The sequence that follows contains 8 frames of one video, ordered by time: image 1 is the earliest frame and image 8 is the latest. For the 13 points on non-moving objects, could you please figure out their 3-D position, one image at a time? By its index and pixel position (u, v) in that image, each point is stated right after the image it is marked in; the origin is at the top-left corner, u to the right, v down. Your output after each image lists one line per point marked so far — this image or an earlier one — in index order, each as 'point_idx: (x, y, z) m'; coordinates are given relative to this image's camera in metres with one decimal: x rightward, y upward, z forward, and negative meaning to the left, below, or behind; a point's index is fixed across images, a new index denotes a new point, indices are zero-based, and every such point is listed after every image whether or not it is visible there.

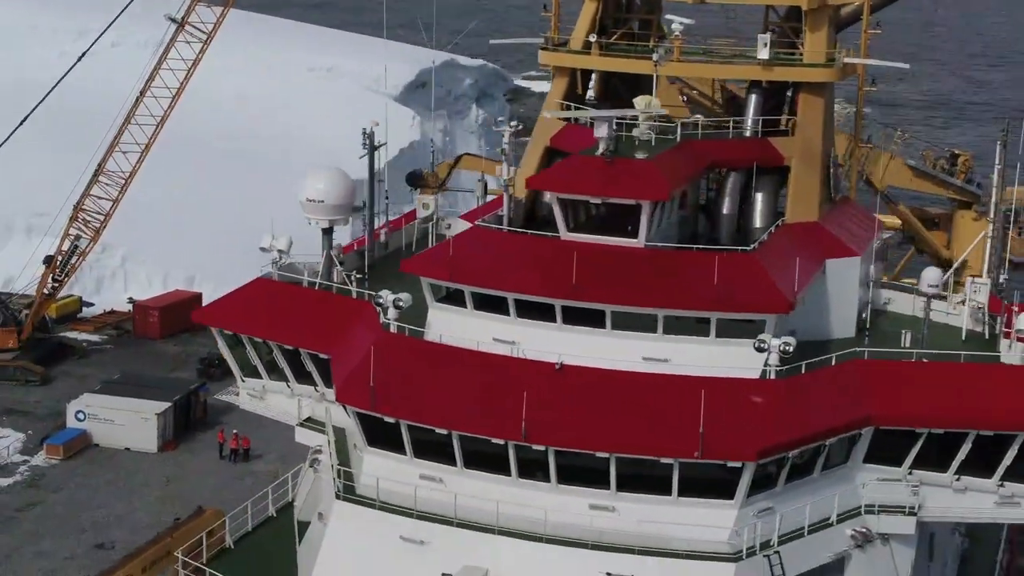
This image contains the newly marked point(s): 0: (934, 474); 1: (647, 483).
0: (+3.7, -1.7, +14.9) m
1: (+1.1, -1.6, +13.8) m
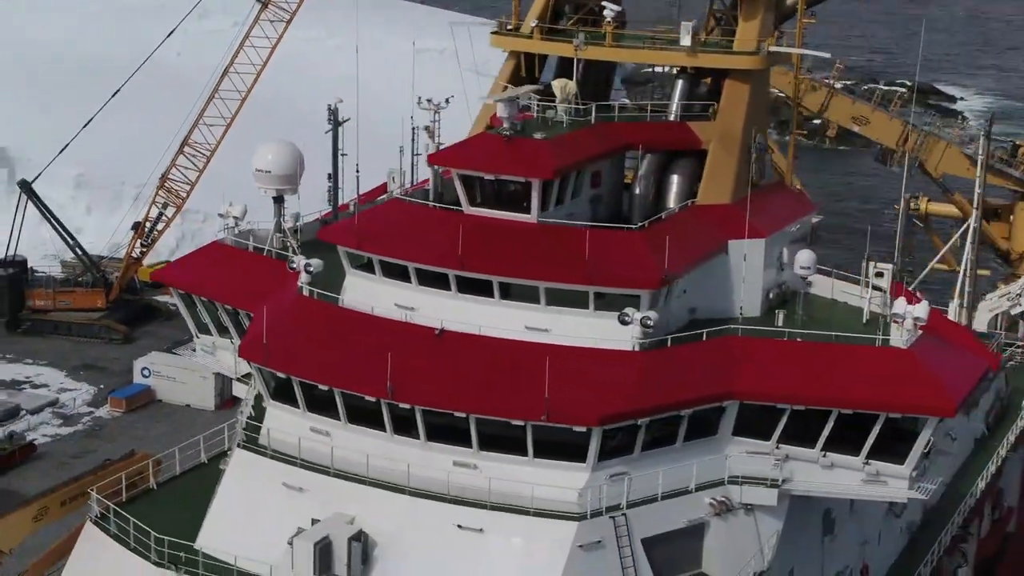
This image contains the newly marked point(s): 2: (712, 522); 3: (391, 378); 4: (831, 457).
0: (+2.7, -1.5, +15.4) m
1: (-0.1, -1.4, +14.7) m
2: (+1.8, -2.1, +15.1) m
3: (-1.1, -0.9, +14.7) m
4: (+2.9, -1.6, +15.3) m
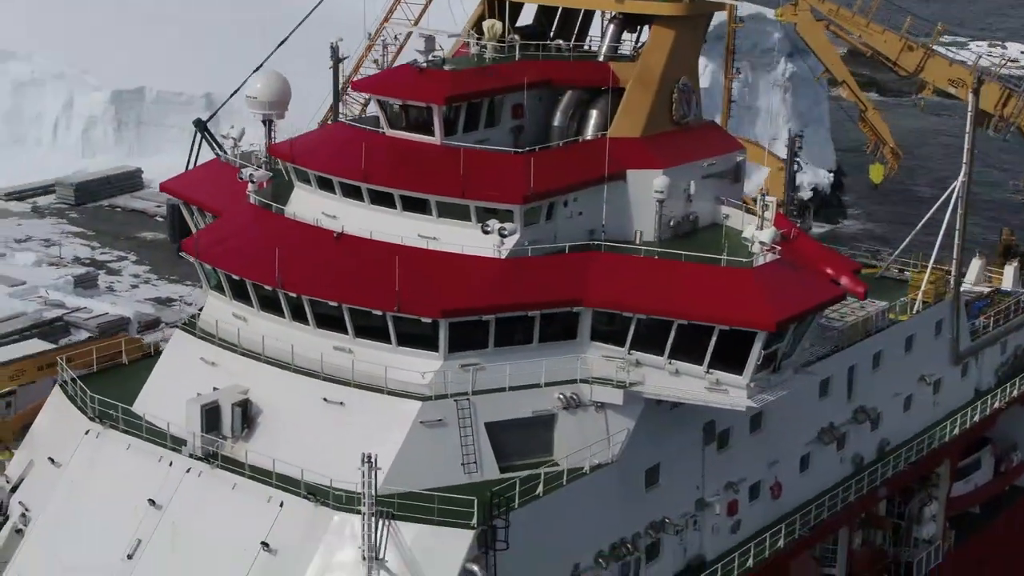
0: (+1.4, -0.7, +17.0) m
1: (-1.4, -0.4, +16.8) m
2: (+0.5, -1.3, +16.8) m
3: (-2.4, +0.1, +17.0) m
4: (+1.7, -0.8, +16.9) m
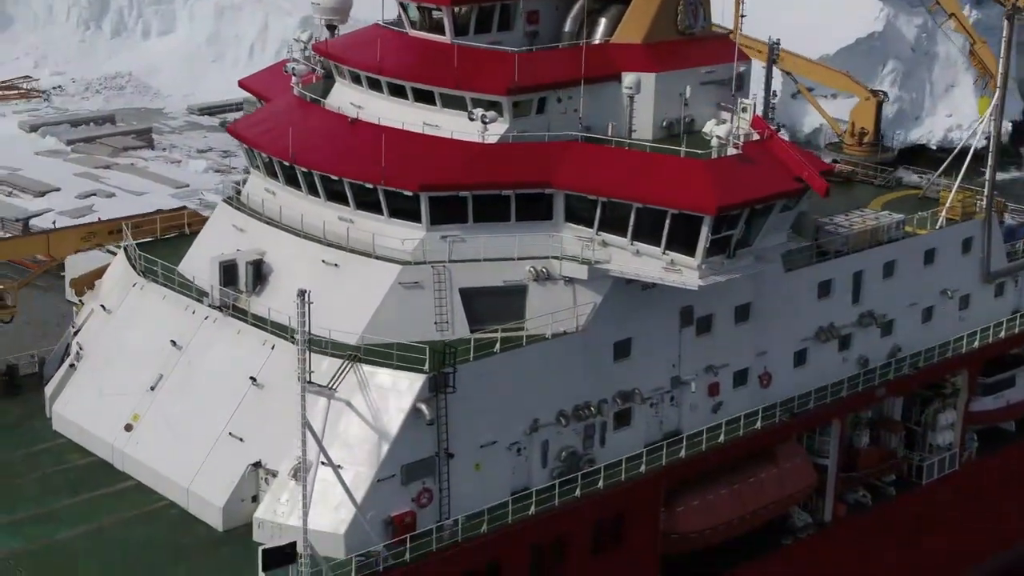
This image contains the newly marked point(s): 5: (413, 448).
0: (+1.2, +0.6, +18.8) m
1: (-1.6, +1.0, +19.0) m
2: (+0.2, 0.0, +18.8) m
3: (-2.5, +1.6, +19.3) m
4: (+1.4, +0.5, +18.6) m
5: (-1.0, -1.7, +17.2) m
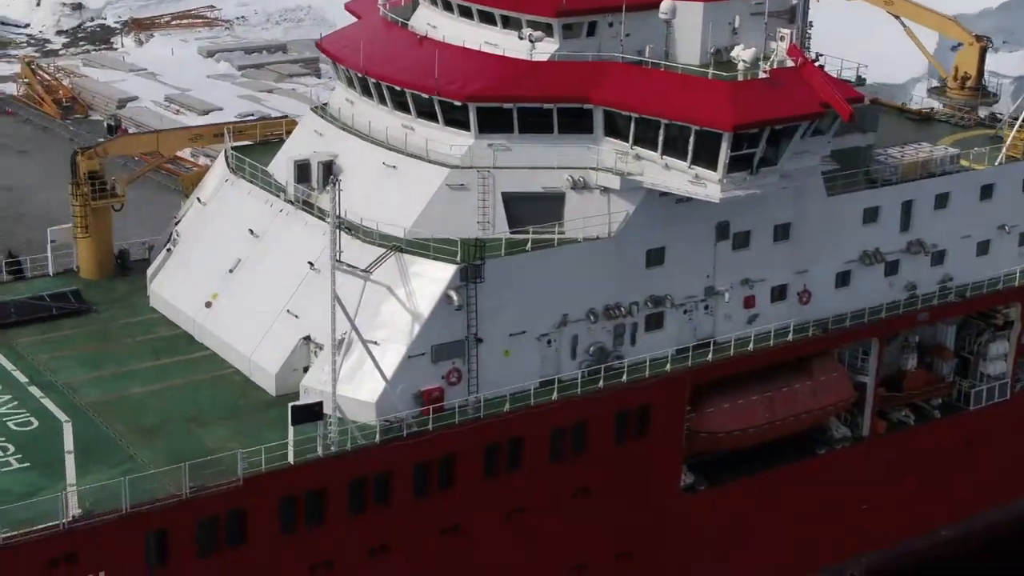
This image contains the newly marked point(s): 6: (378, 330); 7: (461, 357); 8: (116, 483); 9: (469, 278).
0: (+1.7, +1.6, +20.3) m
1: (-1.1, +2.2, +20.9) m
2: (+0.7, +1.2, +20.5) m
3: (-1.9, +2.9, +21.3) m
4: (+1.9, +1.5, +20.2) m
5: (-0.8, -0.5, +19.2) m
6: (-1.5, -0.5, +19.2) m
7: (-0.6, -0.8, +19.5) m
8: (-4.1, -2.0, +17.3) m
9: (-0.5, +0.1, +19.1) m
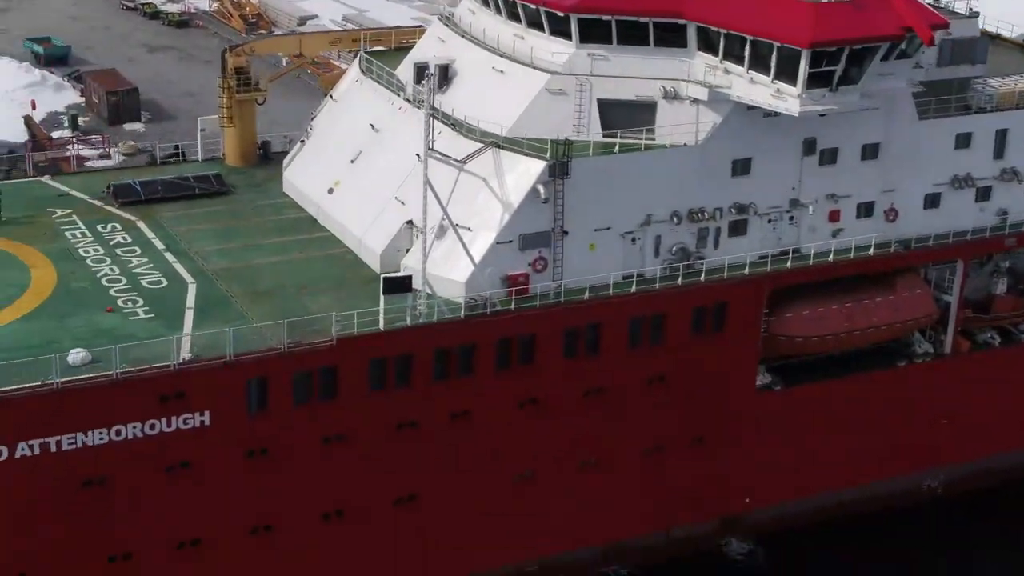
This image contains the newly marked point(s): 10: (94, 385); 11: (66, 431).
0: (+2.9, +2.9, +21.7) m
1: (+0.3, +3.6, +22.6) m
2: (+1.9, +2.4, +22.0) m
3: (-0.4, +4.3, +23.1) m
4: (+3.1, +2.8, +21.5) m
5: (+0.2, +0.8, +20.9) m
6: (-0.5, +0.9, +21.1) m
7: (+0.5, +0.5, +21.2) m
8: (-3.4, -0.6, +19.5) m
9: (+0.6, +1.4, +20.8) m
10: (-4.5, -1.1, +18.1) m
11: (-4.9, -1.6, +18.2) m
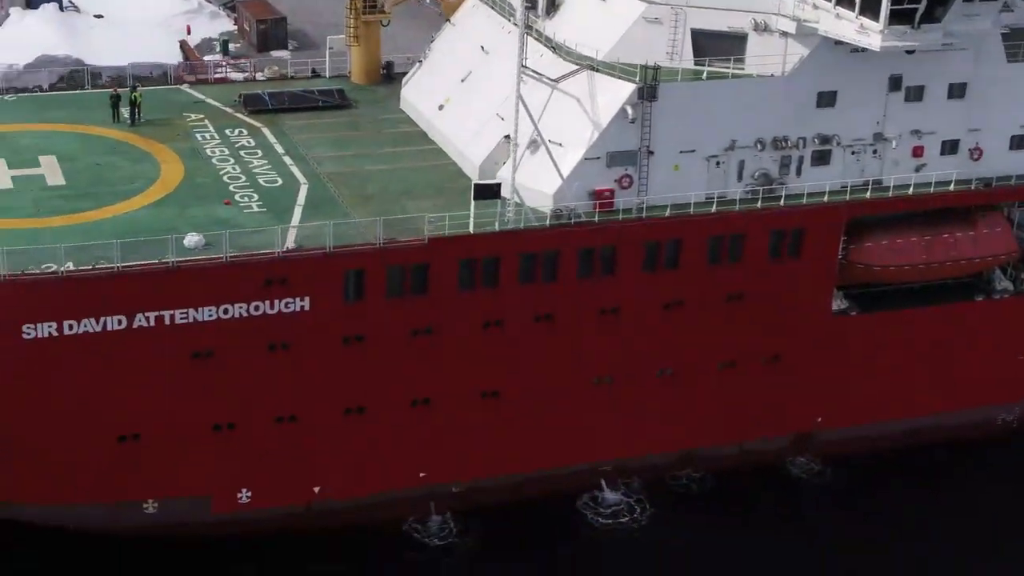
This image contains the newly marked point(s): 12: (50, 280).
0: (+4.3, +3.9, +22.8) m
1: (+1.8, +4.8, +23.9) m
2: (+3.3, +3.5, +23.2) m
3: (+1.2, +5.5, +24.4) m
4: (+4.4, +3.8, +22.6) m
5: (+1.4, +2.0, +22.3) m
6: (+0.7, +2.1, +22.5) m
7: (+1.7, +1.7, +22.6) m
8: (-2.4, +0.8, +21.3) m
9: (+1.8, +2.6, +22.2) m
10: (-3.7, +0.3, +20.0) m
11: (-4.0, -0.2, +20.2) m
12: (-5.3, +0.1, +19.2) m
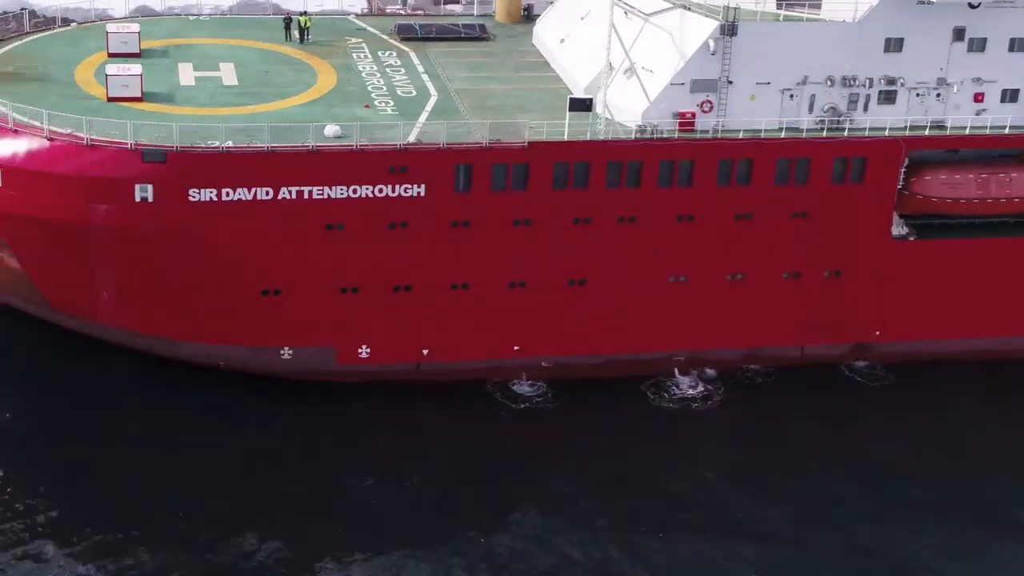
0: (+6.0, +5.1, +26.0) m
1: (+3.7, +6.1, +27.4) m
2: (+5.0, +4.8, +26.5) m
3: (+3.2, +7.0, +27.9) m
4: (+6.1, +5.0, +25.7) m
5: (+2.9, +3.4, +25.9) m
6: (+2.2, +3.5, +26.2) m
7: (+3.2, +3.1, +26.1) m
8: (-1.0, +2.4, +25.4) m
9: (+3.3, +3.9, +25.7) m
10: (-2.5, +2.0, +24.3) m
11: (-2.9, +1.6, +24.4) m
12: (-4.3, +1.9, +23.7) m
